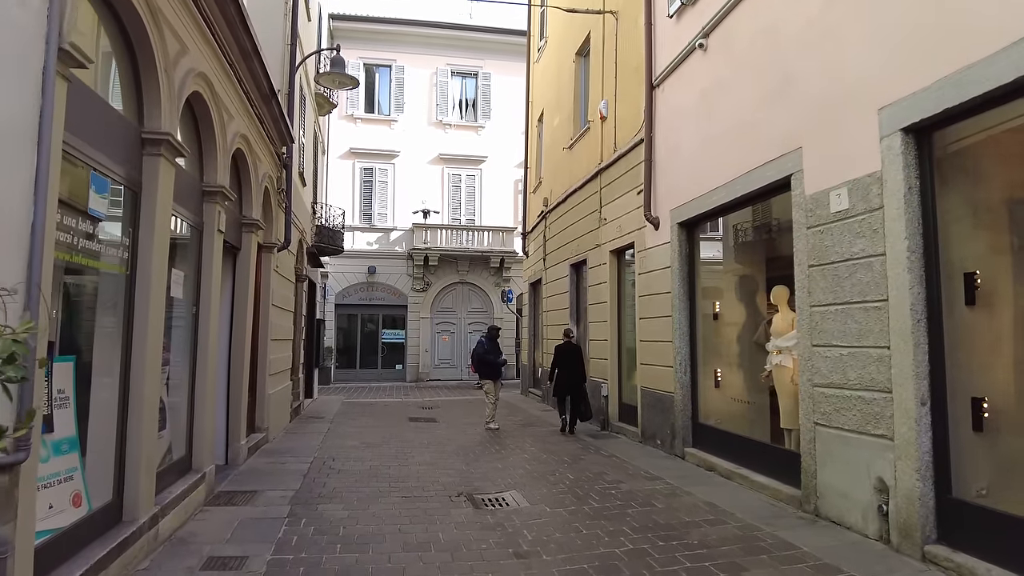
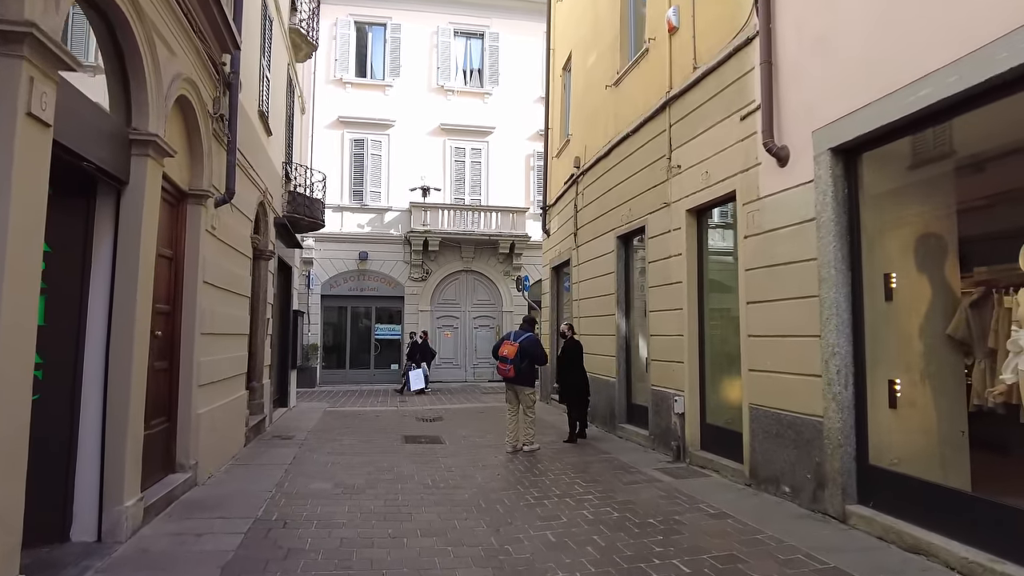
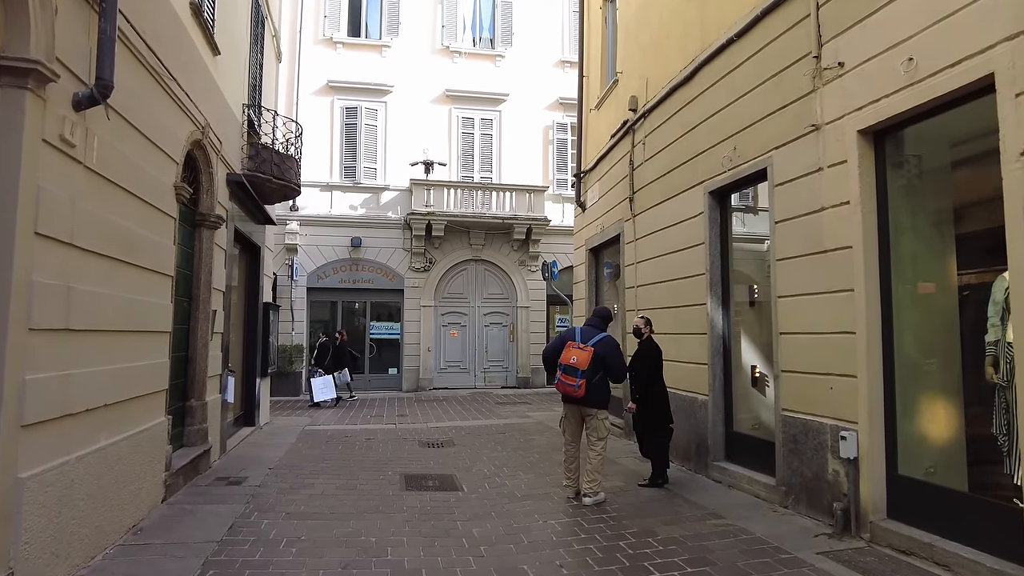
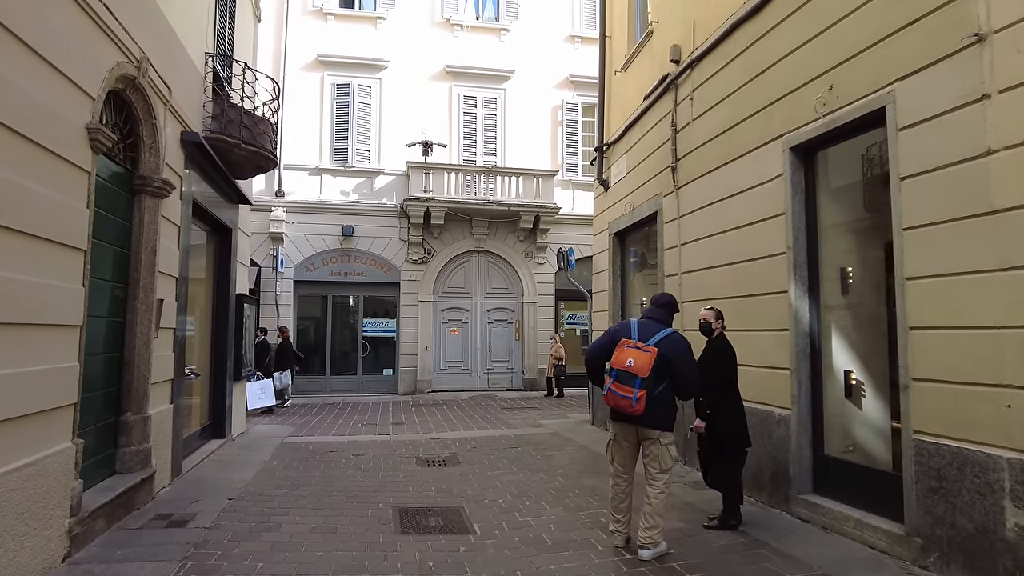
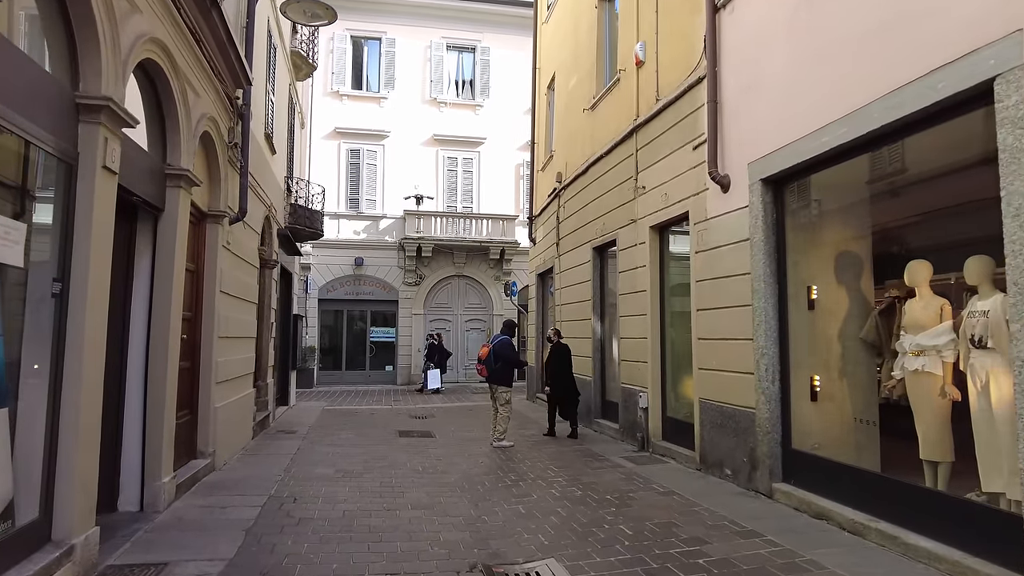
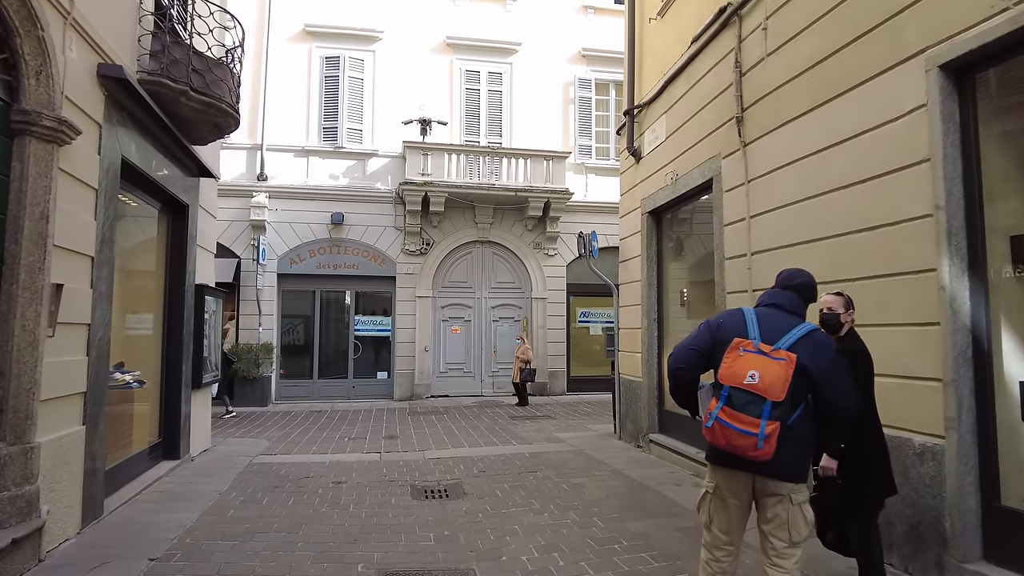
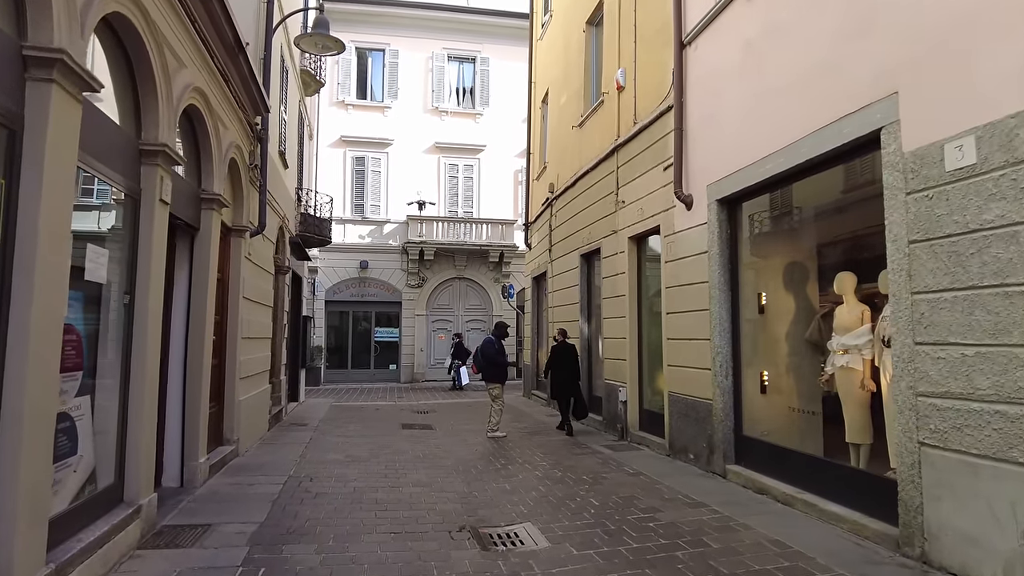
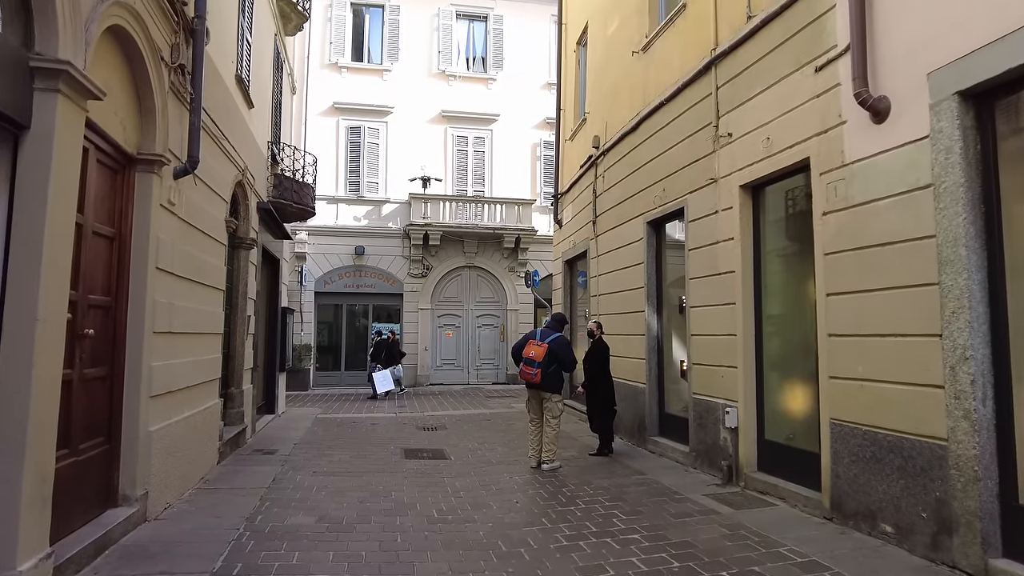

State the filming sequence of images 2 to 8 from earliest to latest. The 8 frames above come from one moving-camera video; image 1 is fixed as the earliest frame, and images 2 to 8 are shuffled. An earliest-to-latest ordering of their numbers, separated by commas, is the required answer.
7, 5, 2, 8, 3, 4, 6
